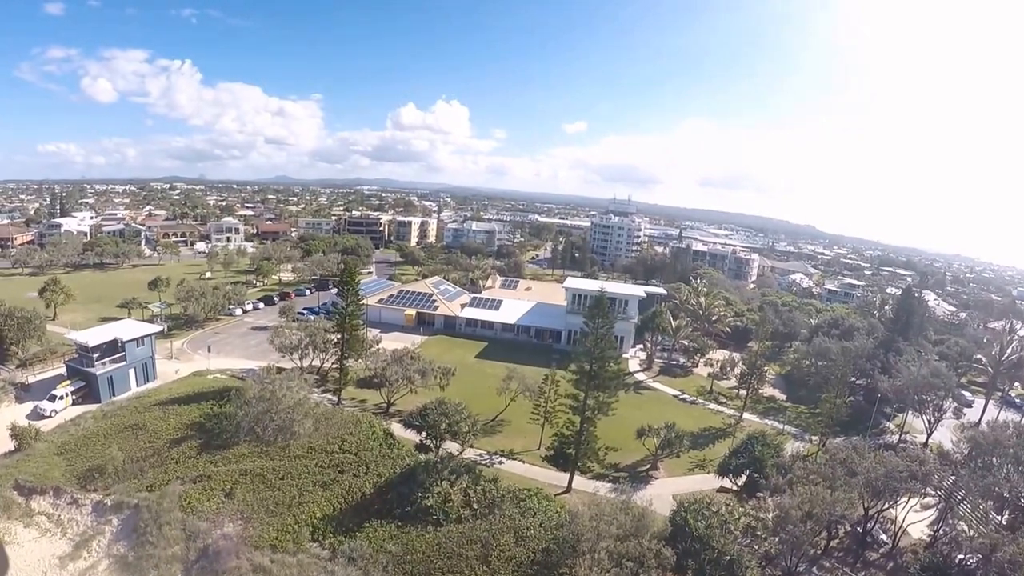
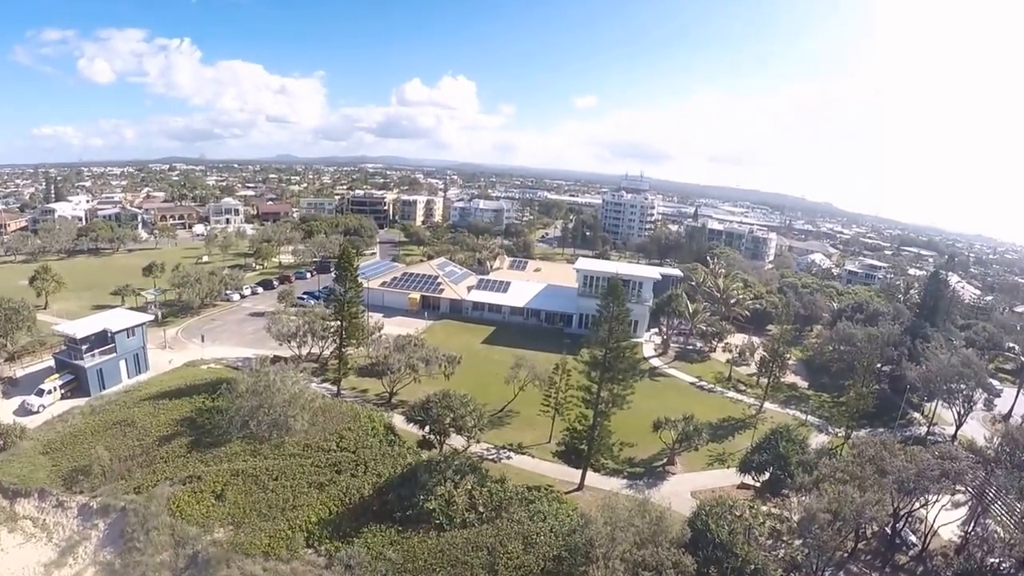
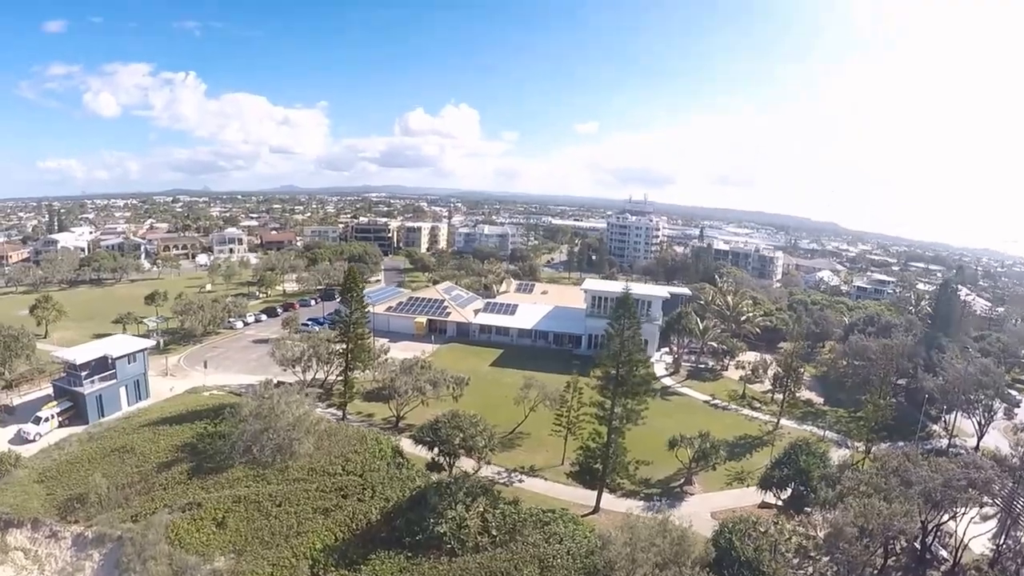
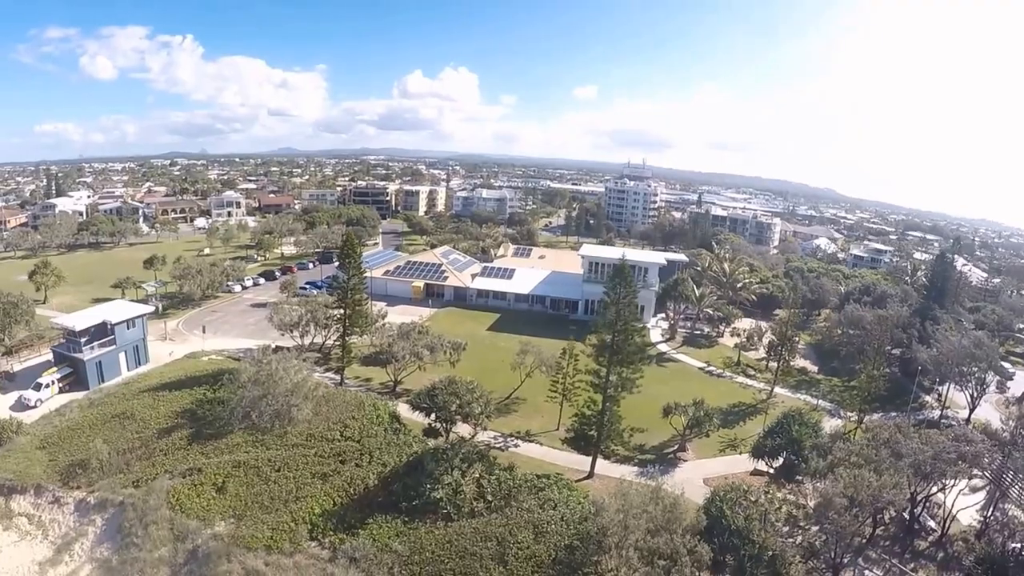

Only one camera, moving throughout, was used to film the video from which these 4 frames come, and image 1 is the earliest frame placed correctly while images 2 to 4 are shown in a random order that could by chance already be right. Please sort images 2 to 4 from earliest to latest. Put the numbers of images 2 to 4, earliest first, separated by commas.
2, 4, 3
